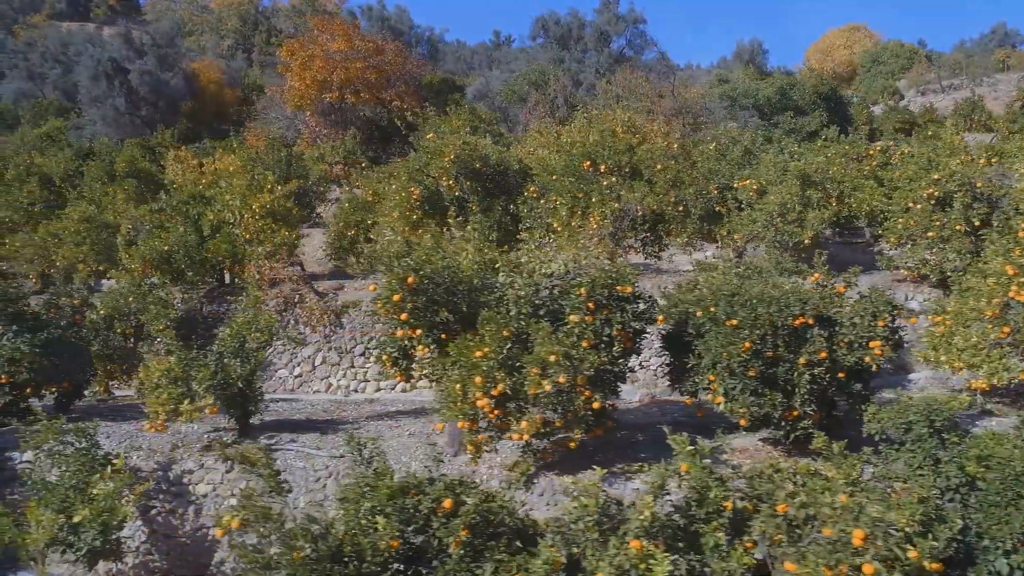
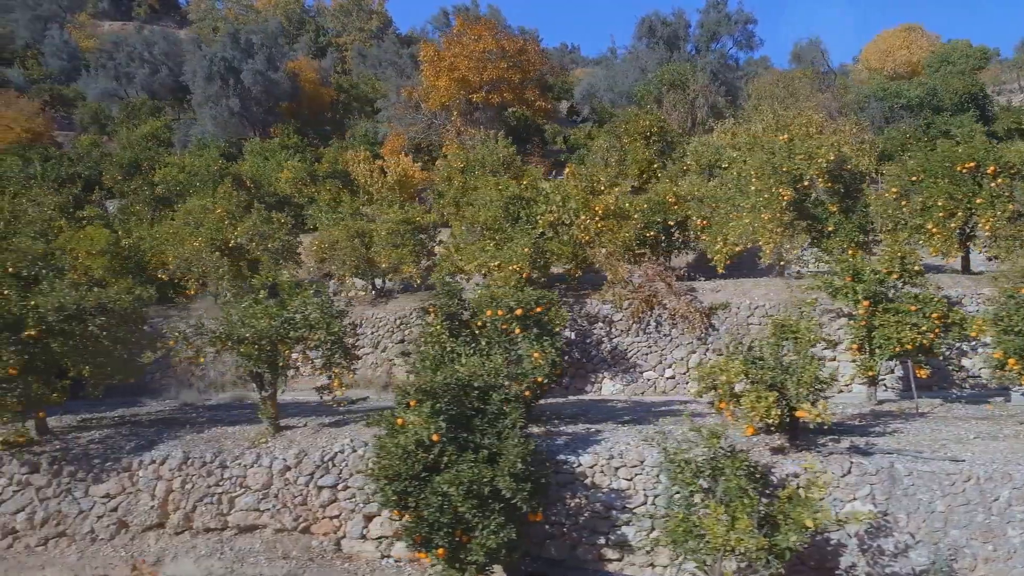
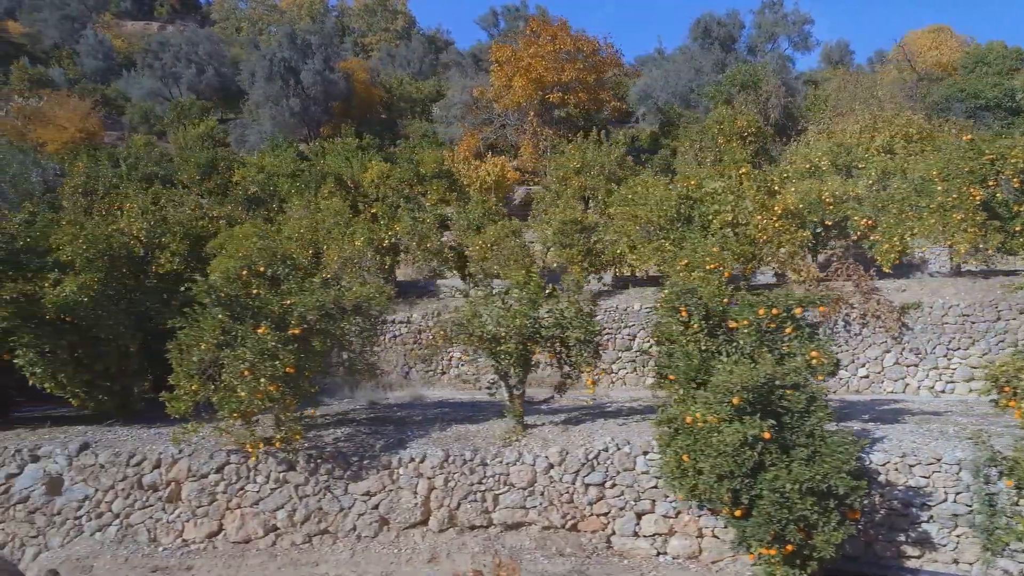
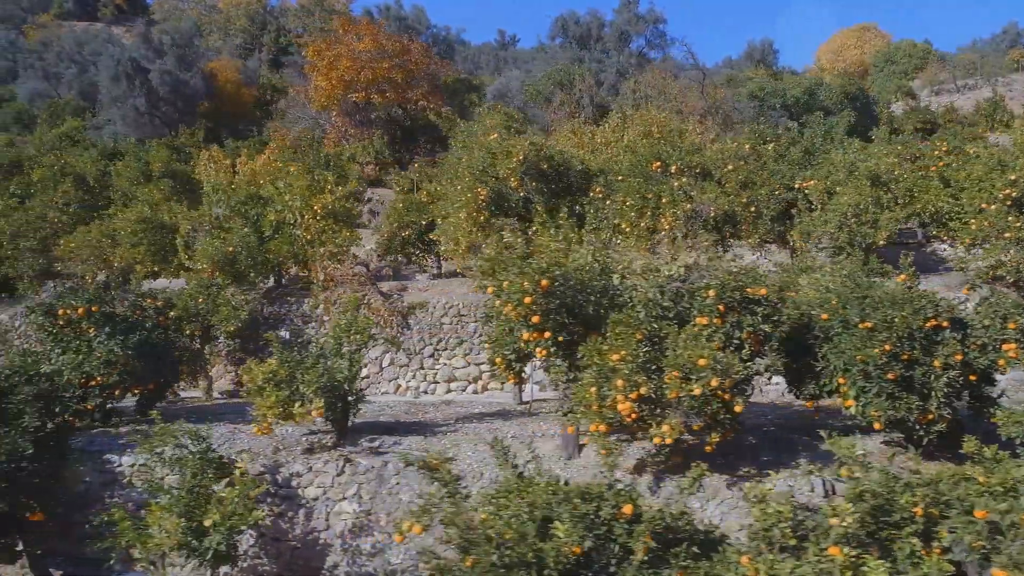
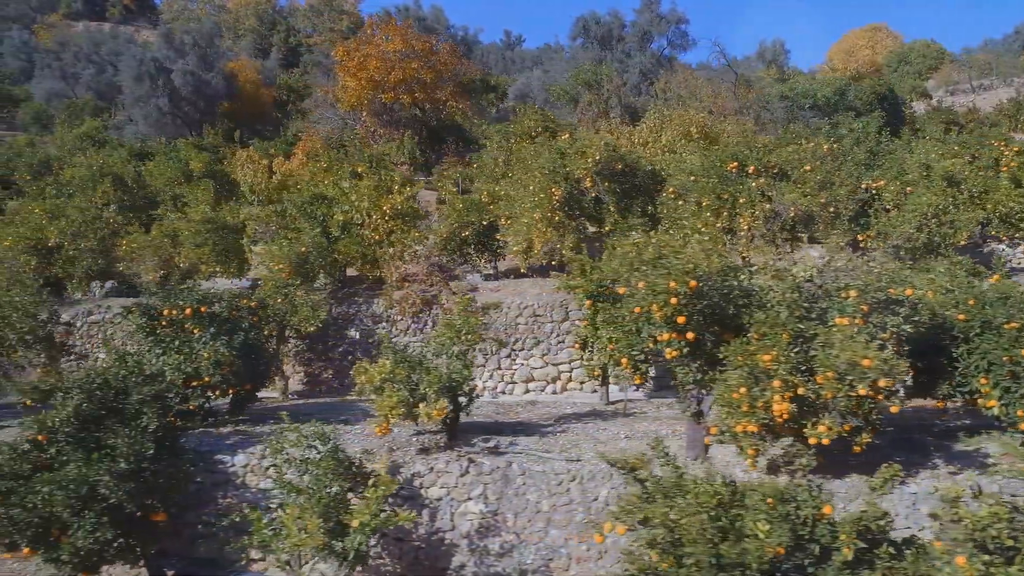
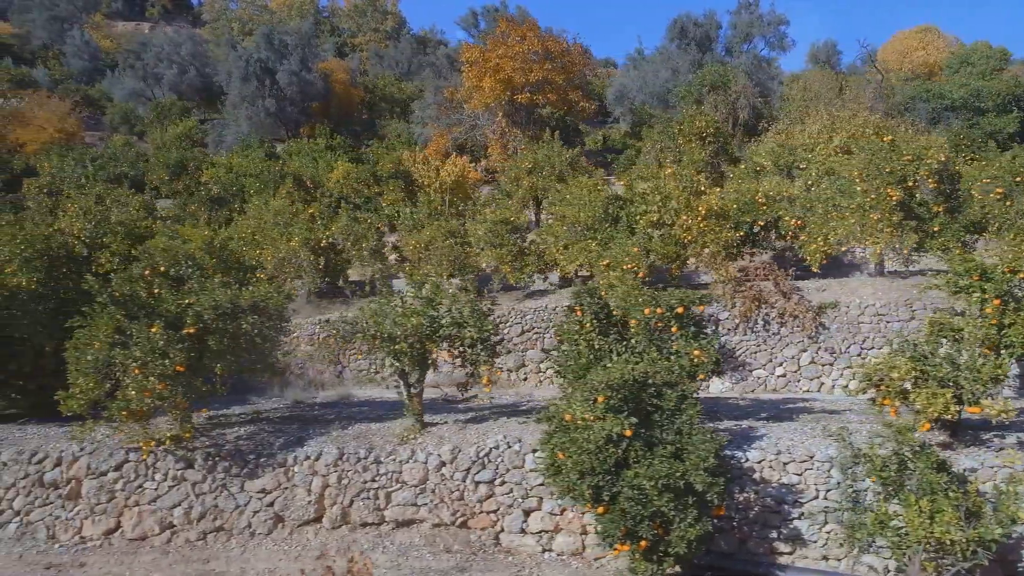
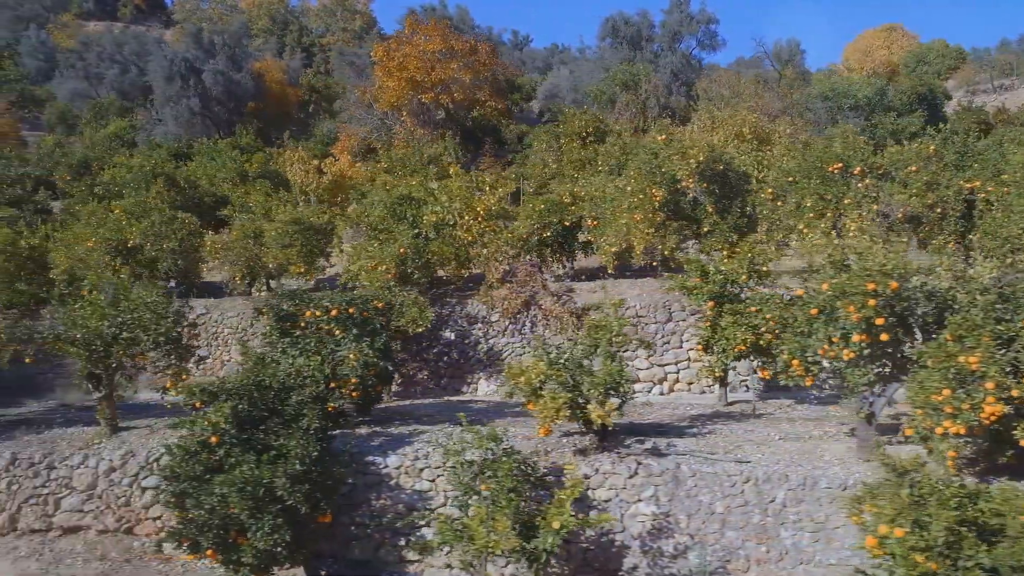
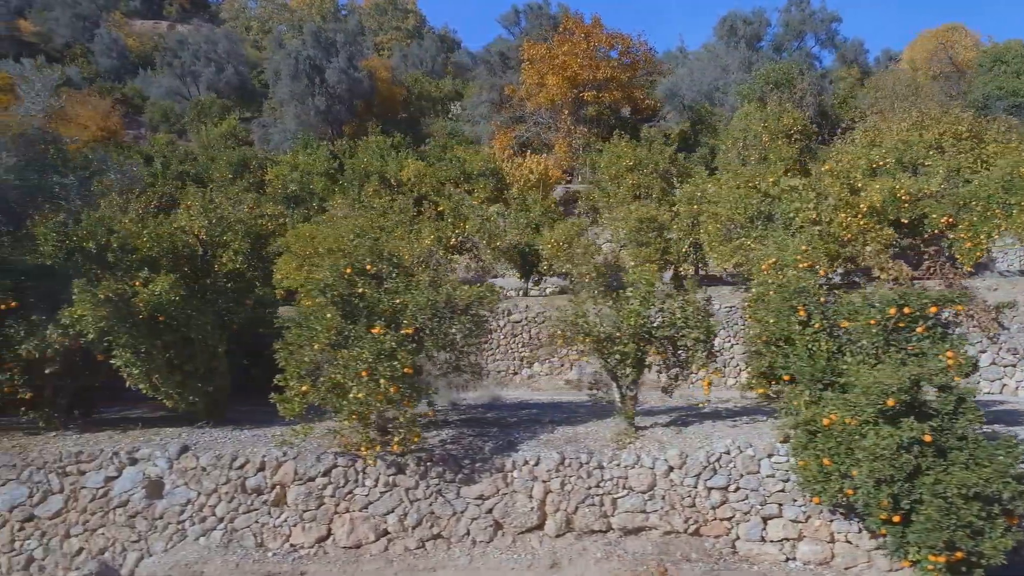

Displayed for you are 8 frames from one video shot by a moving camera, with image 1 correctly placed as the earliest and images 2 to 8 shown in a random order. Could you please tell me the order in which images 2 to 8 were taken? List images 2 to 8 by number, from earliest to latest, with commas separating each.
4, 5, 7, 2, 6, 3, 8
